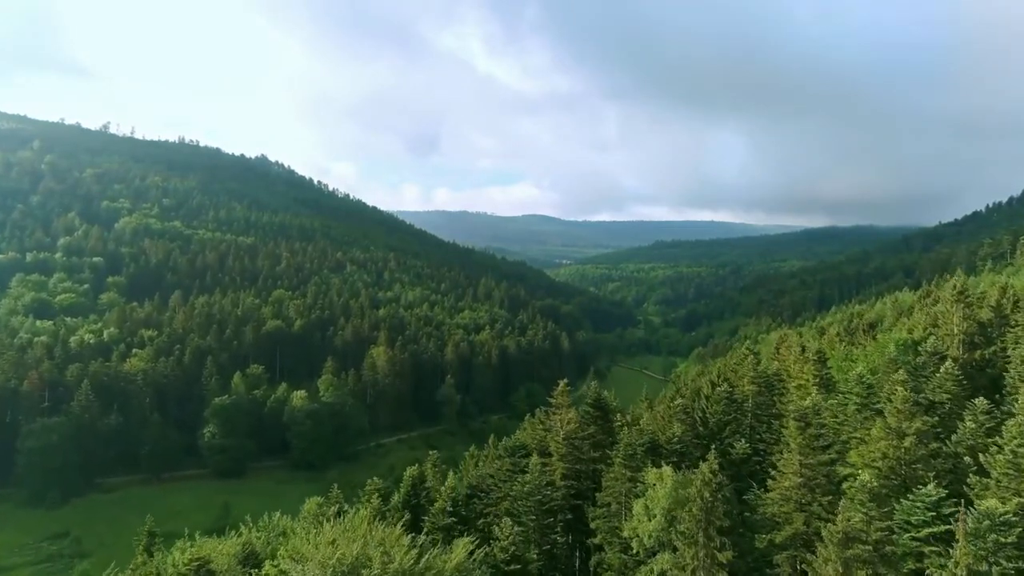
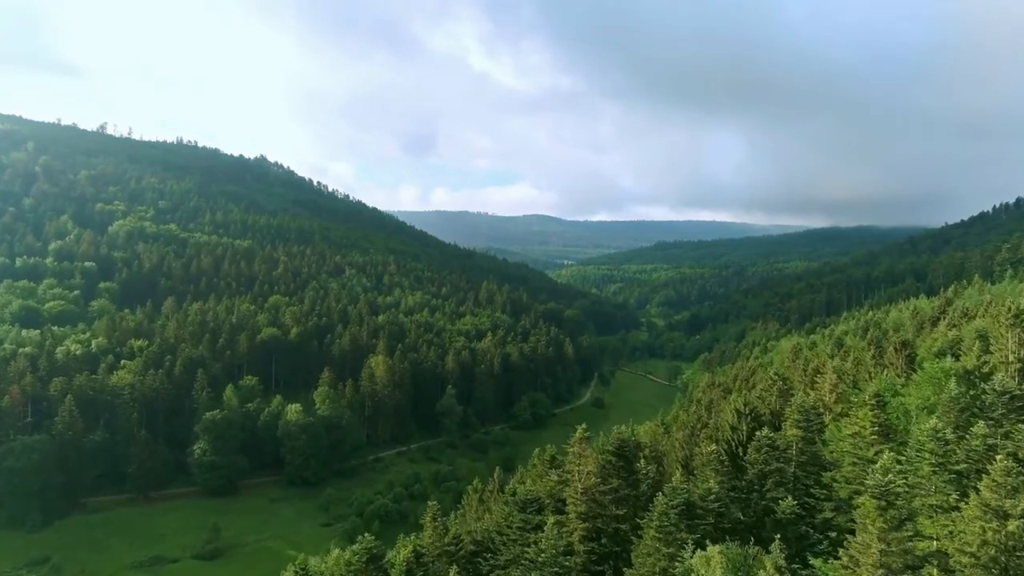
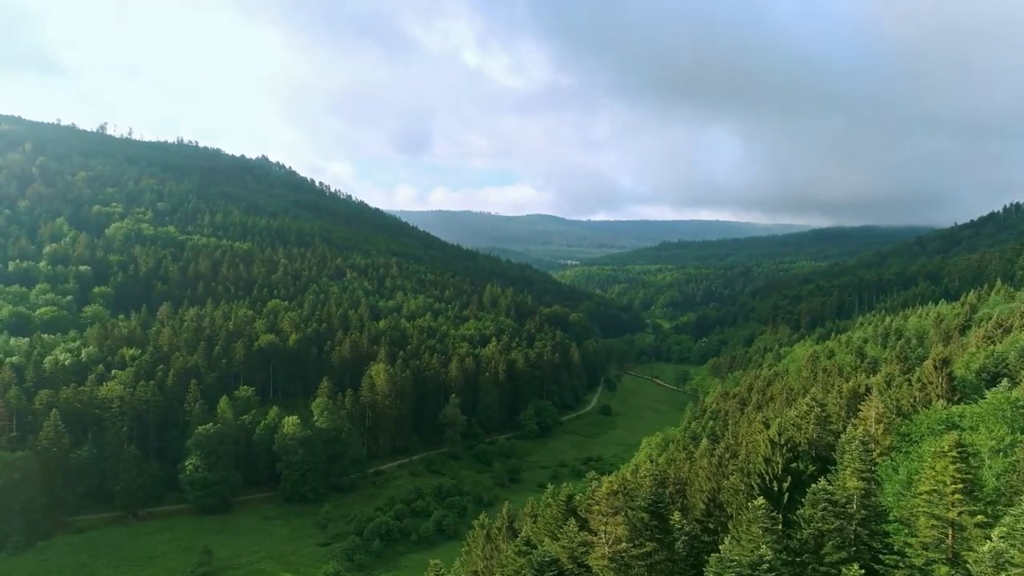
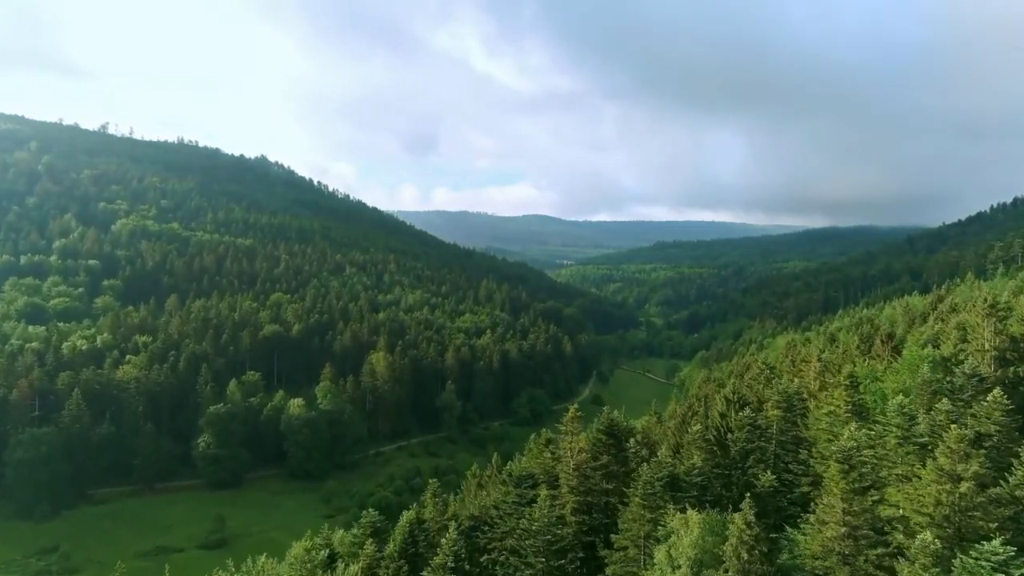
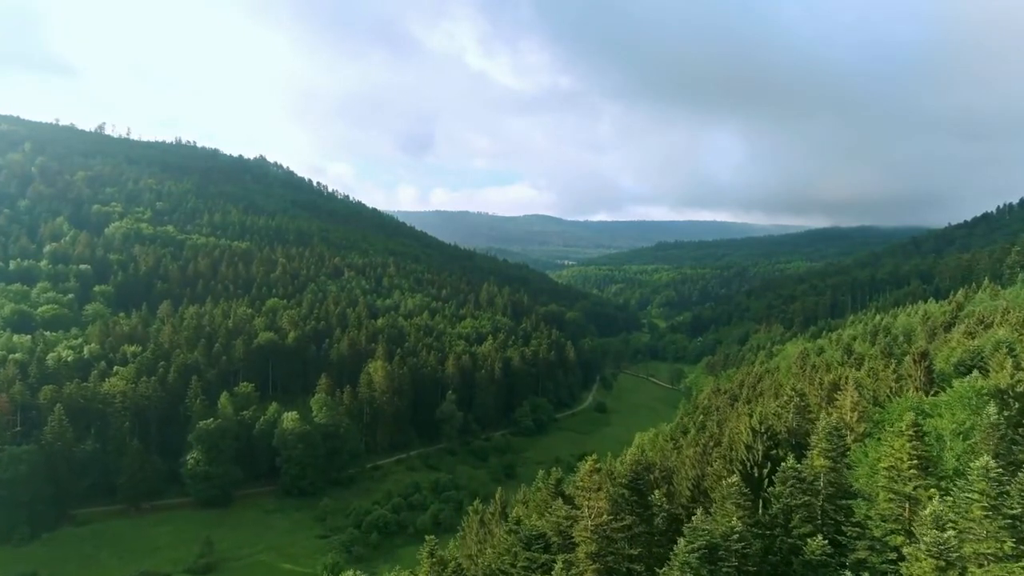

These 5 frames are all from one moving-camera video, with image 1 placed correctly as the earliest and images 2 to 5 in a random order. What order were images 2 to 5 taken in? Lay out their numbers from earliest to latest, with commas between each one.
4, 2, 5, 3
